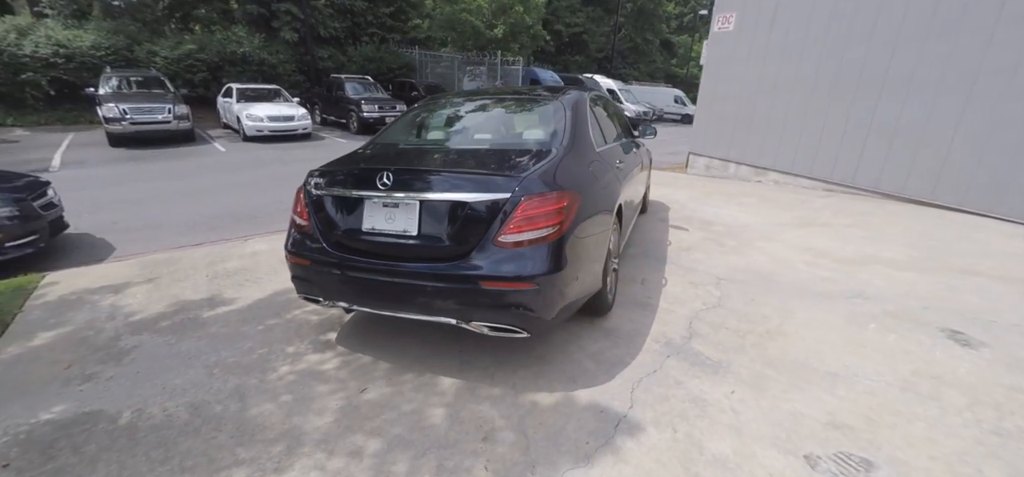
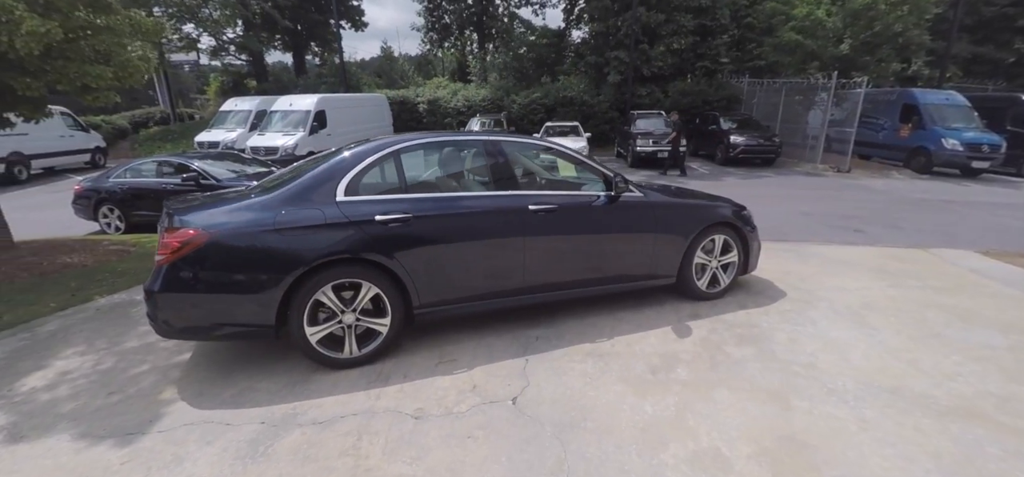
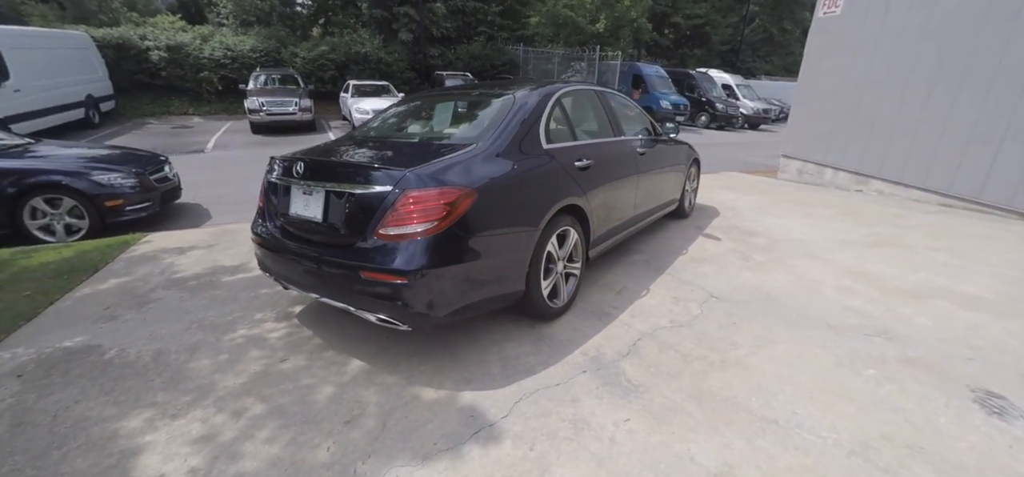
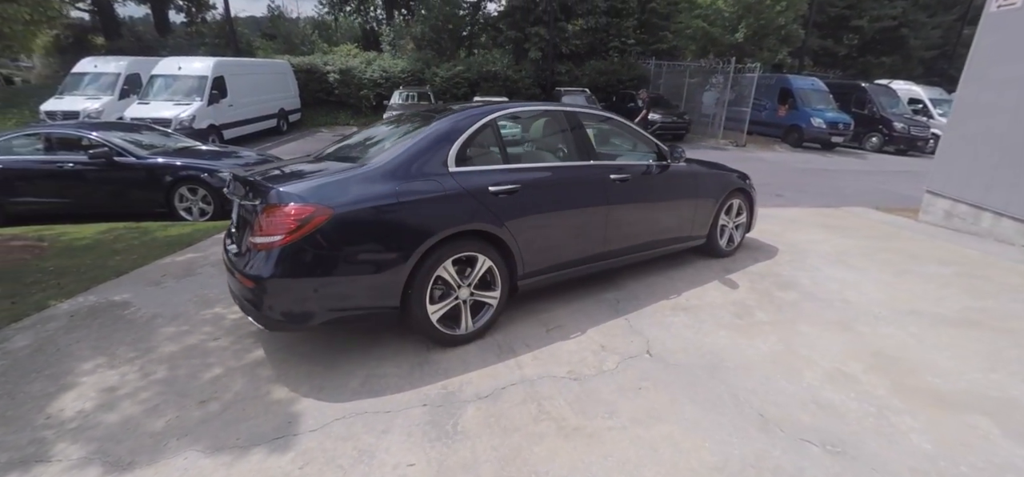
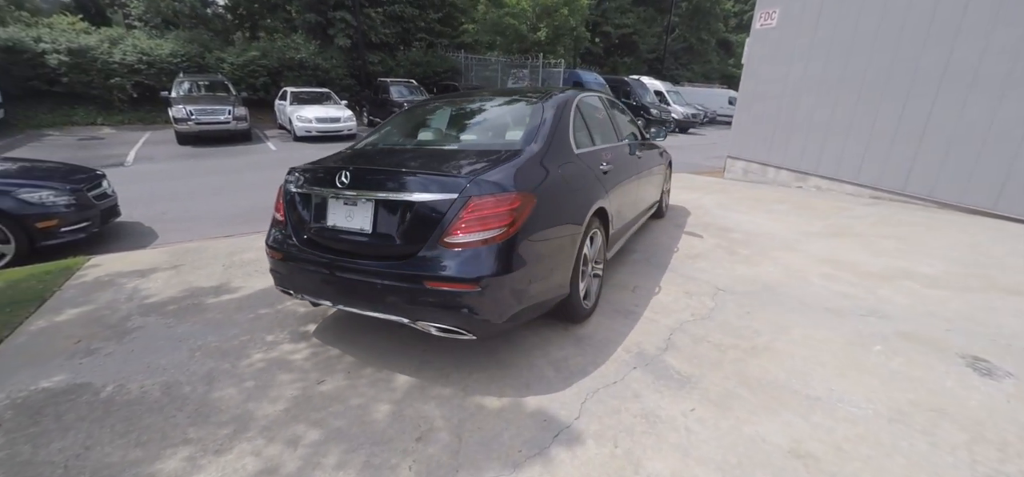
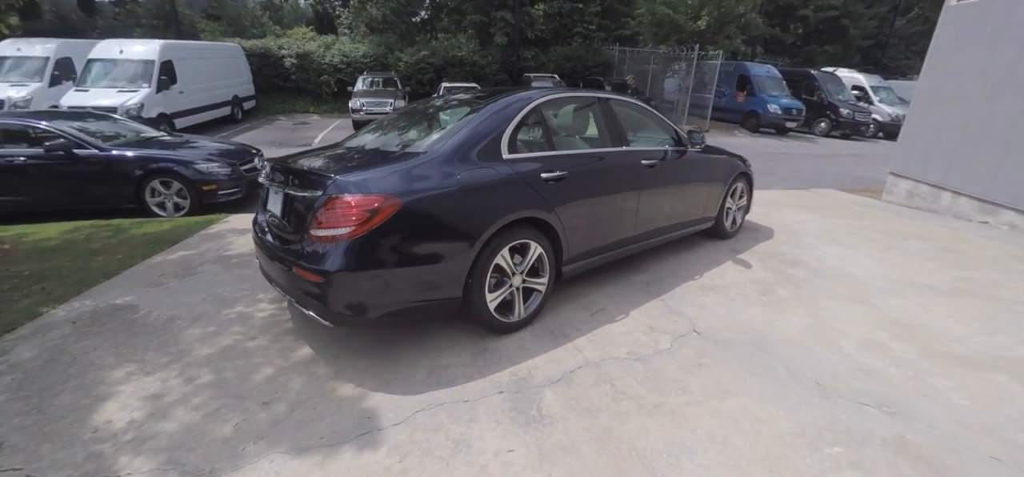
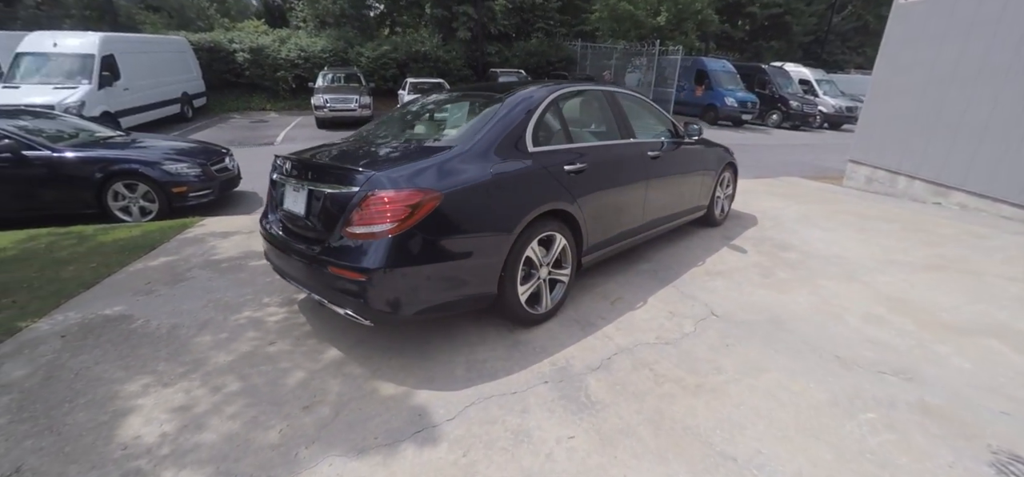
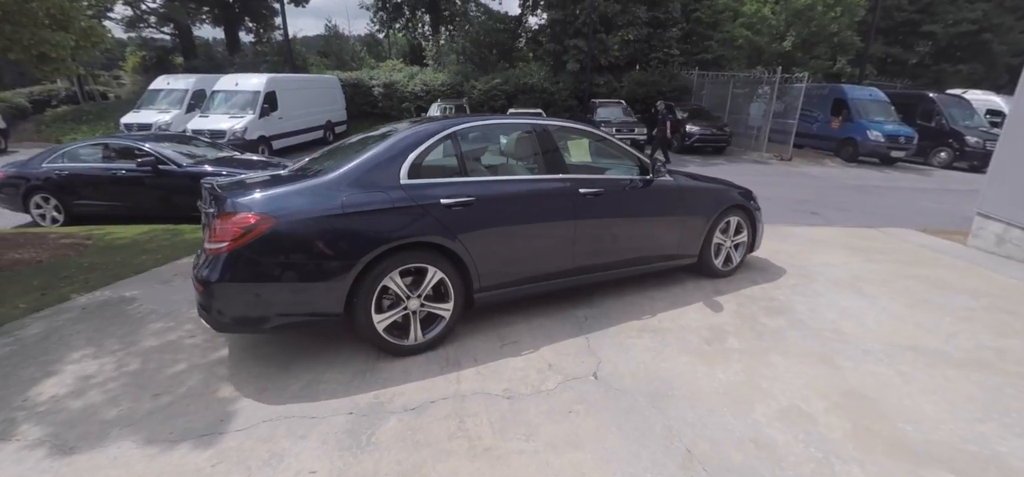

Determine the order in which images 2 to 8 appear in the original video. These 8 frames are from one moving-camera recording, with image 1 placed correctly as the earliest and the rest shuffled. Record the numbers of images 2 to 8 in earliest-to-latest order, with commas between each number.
5, 3, 7, 6, 4, 8, 2
